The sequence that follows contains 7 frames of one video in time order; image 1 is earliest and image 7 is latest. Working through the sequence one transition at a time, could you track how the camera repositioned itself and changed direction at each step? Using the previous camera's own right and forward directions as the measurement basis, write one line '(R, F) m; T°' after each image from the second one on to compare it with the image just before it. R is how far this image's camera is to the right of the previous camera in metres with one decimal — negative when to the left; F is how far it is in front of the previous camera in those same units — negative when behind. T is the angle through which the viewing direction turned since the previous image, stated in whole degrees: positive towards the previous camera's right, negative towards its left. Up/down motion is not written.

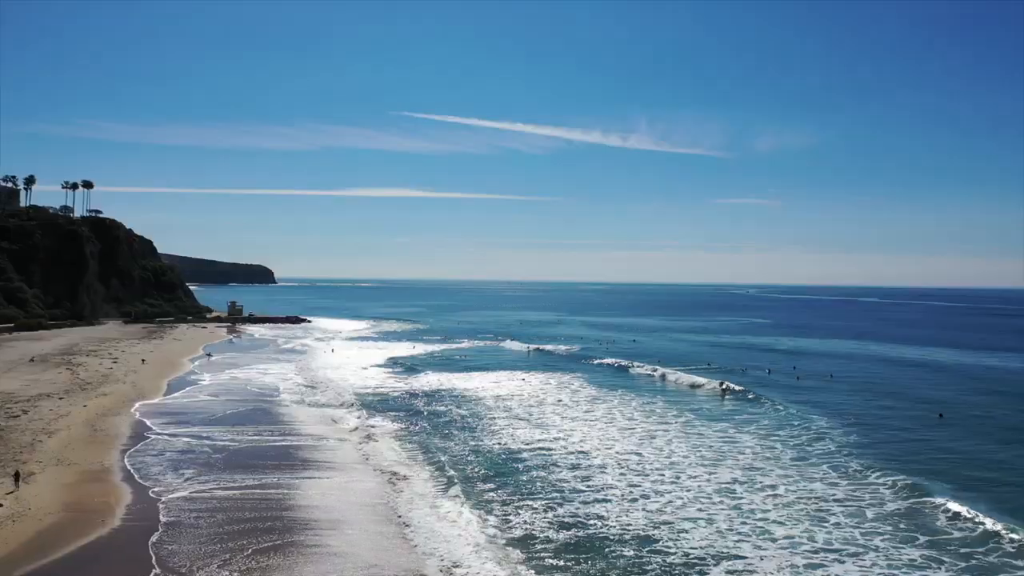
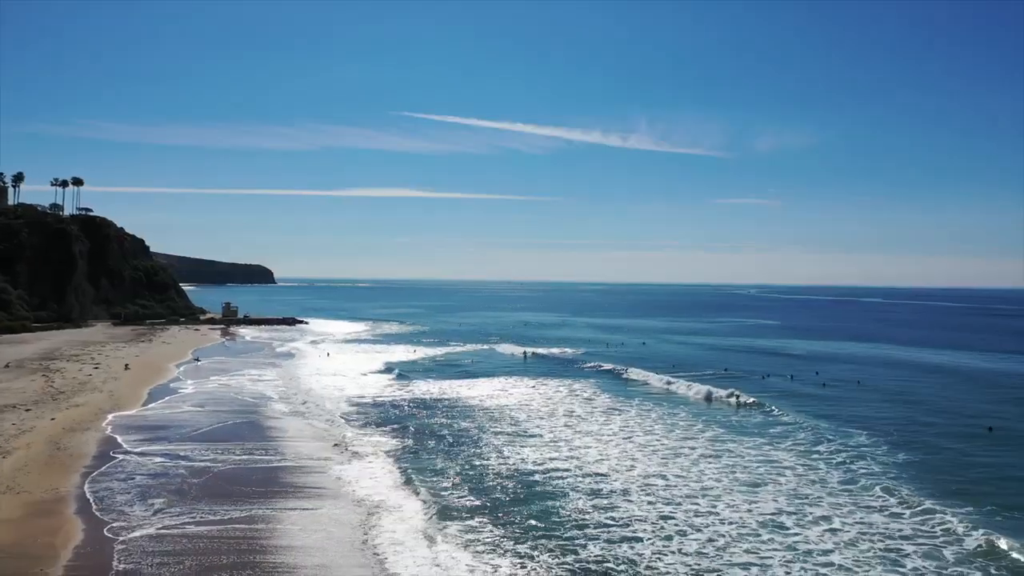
(-0.4, +2.2) m; 0°
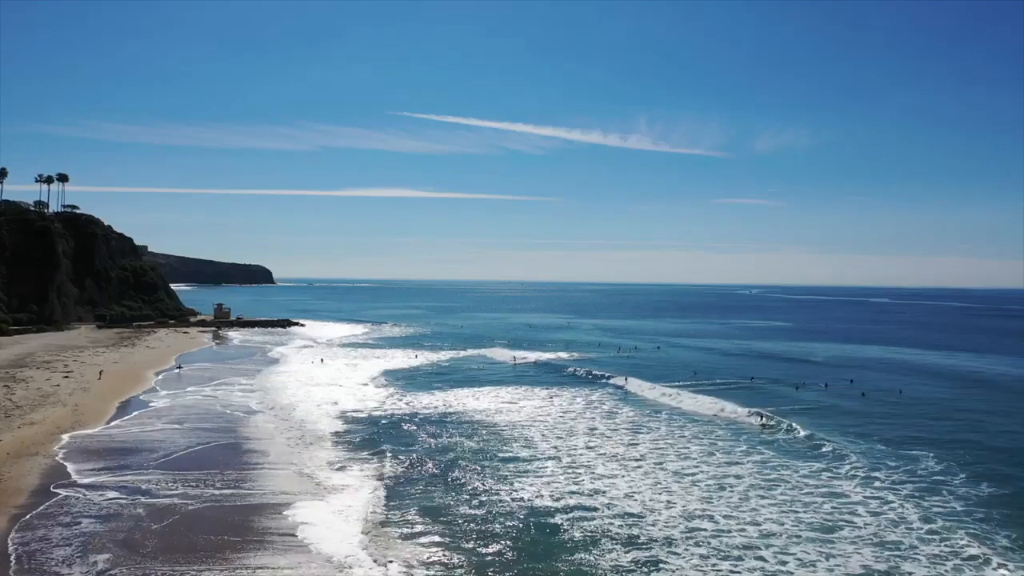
(-0.5, +3.0) m; 0°
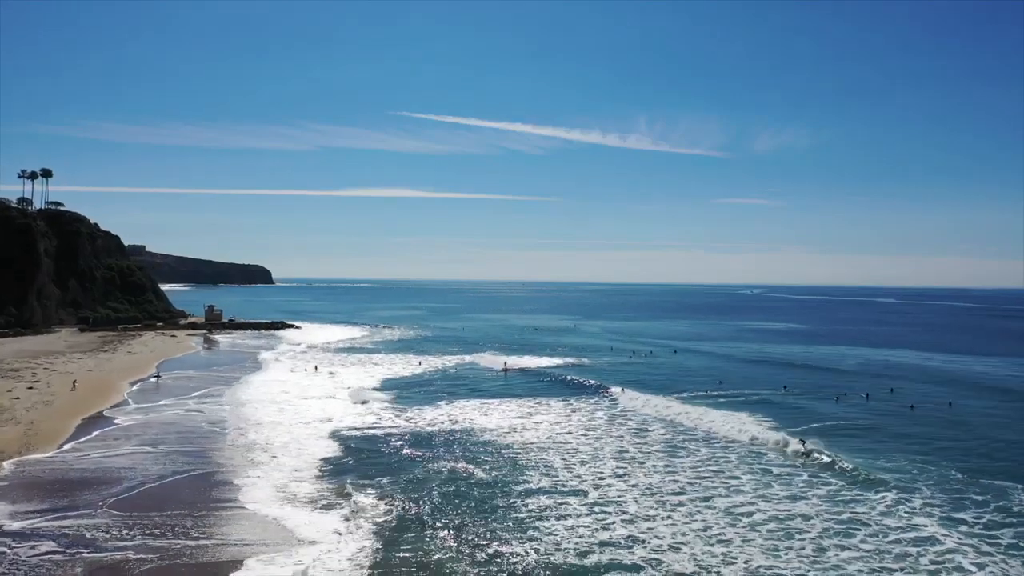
(-0.5, +3.0) m; 0°
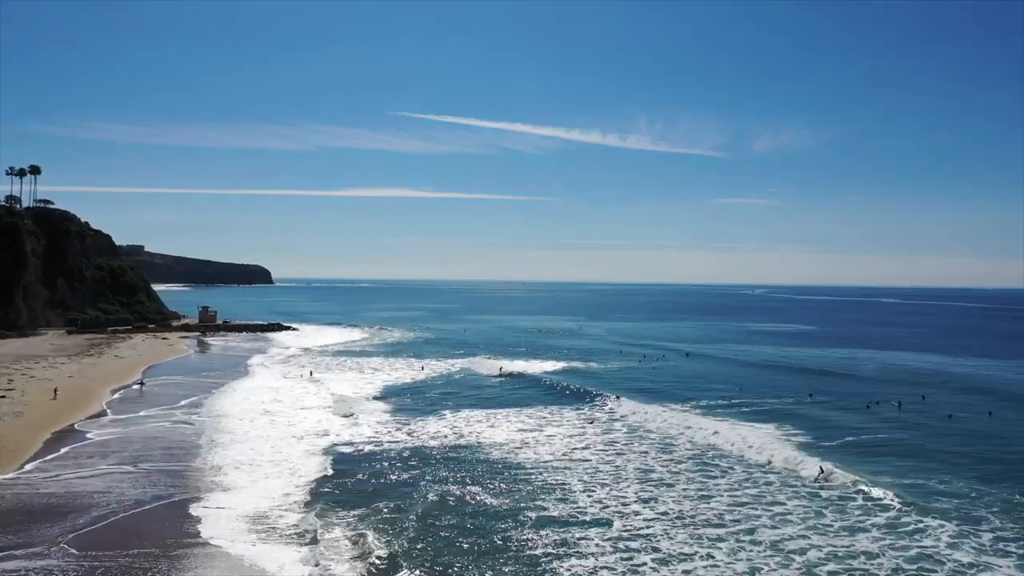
(-0.4, +2.0) m; 0°
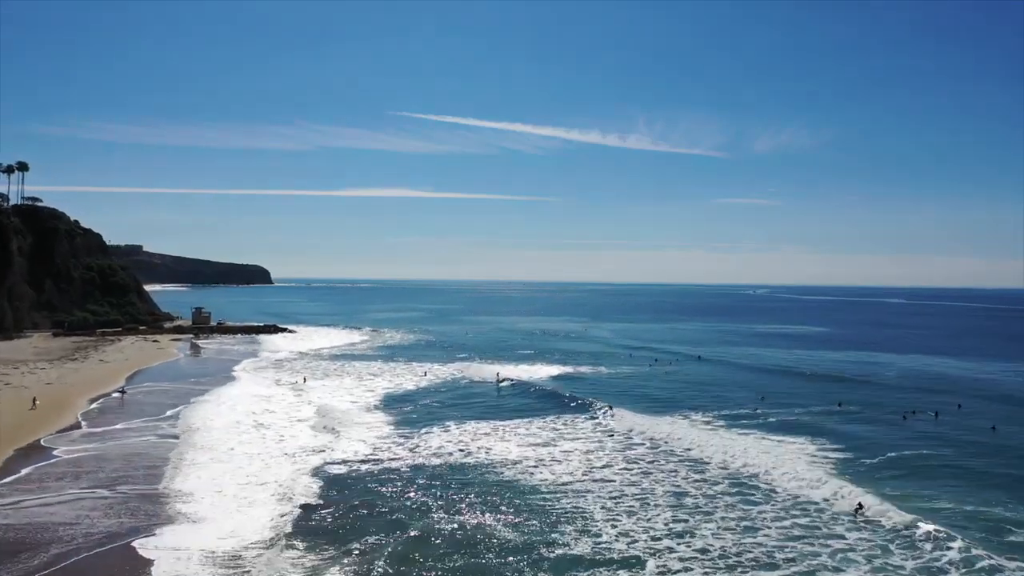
(-0.4, +2.0) m; 0°
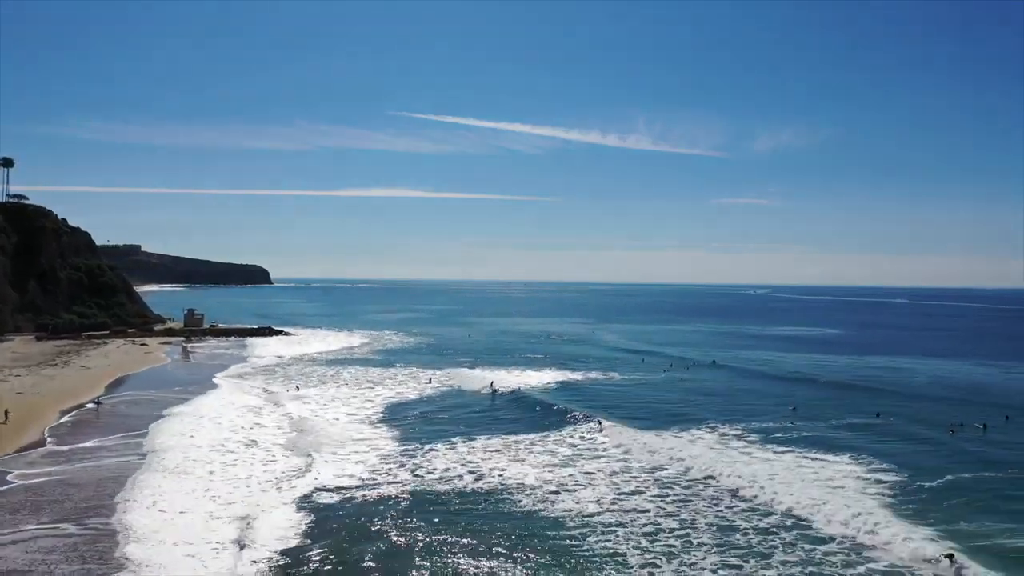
(-0.4, +2.3) m; 0°
